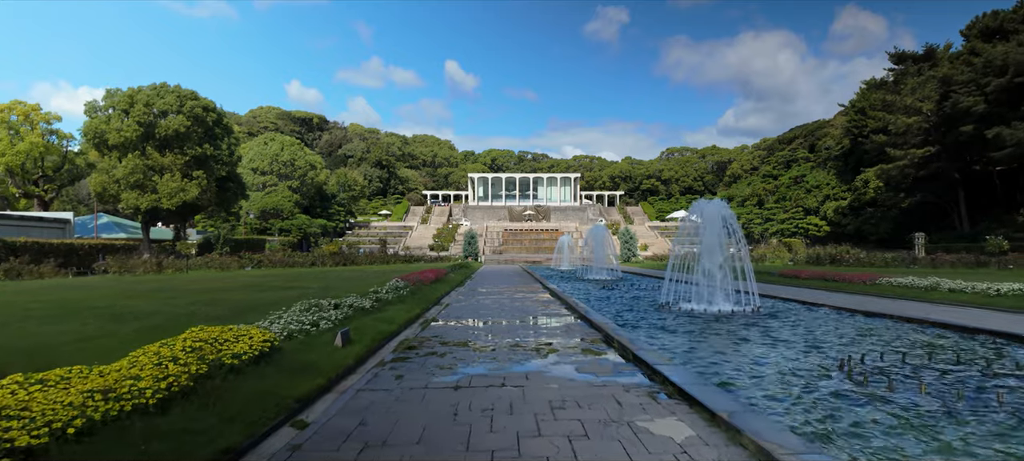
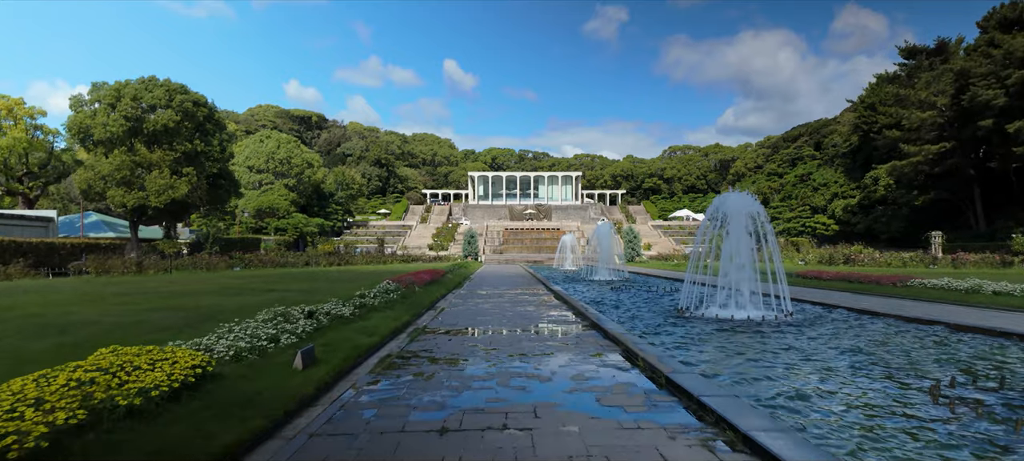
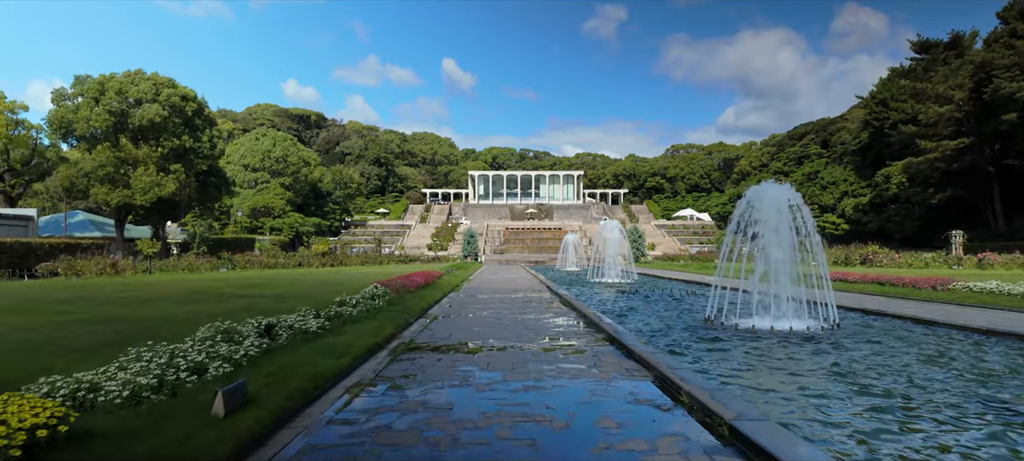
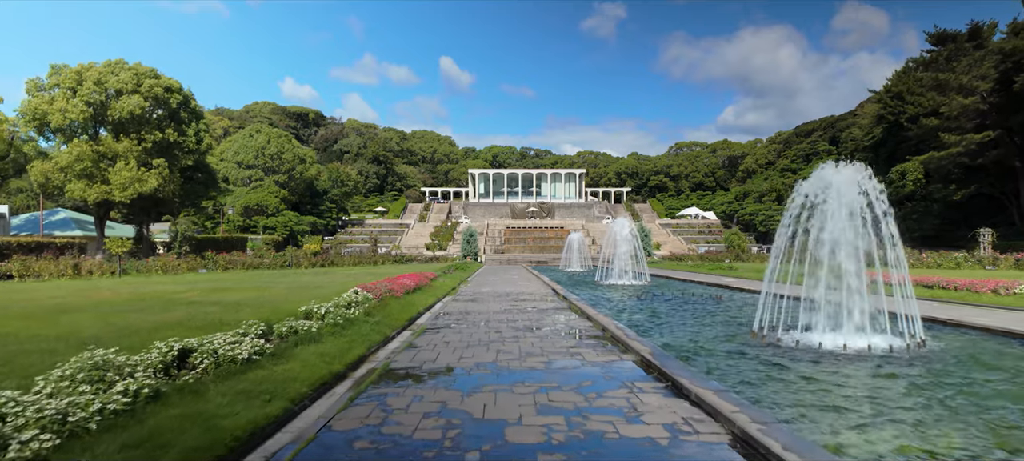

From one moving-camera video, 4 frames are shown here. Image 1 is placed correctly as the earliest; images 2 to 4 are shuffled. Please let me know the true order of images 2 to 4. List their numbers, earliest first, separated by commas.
2, 3, 4
